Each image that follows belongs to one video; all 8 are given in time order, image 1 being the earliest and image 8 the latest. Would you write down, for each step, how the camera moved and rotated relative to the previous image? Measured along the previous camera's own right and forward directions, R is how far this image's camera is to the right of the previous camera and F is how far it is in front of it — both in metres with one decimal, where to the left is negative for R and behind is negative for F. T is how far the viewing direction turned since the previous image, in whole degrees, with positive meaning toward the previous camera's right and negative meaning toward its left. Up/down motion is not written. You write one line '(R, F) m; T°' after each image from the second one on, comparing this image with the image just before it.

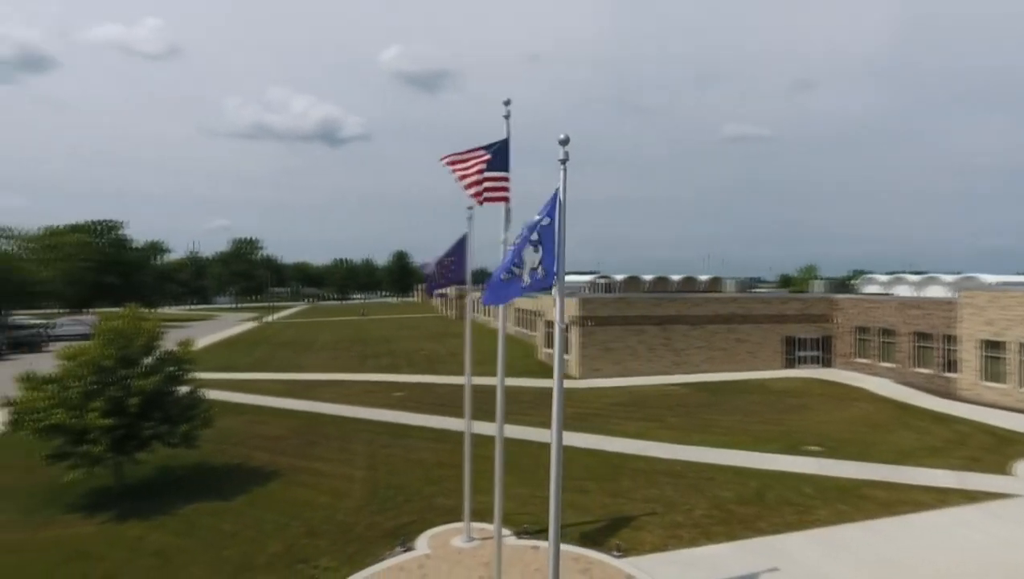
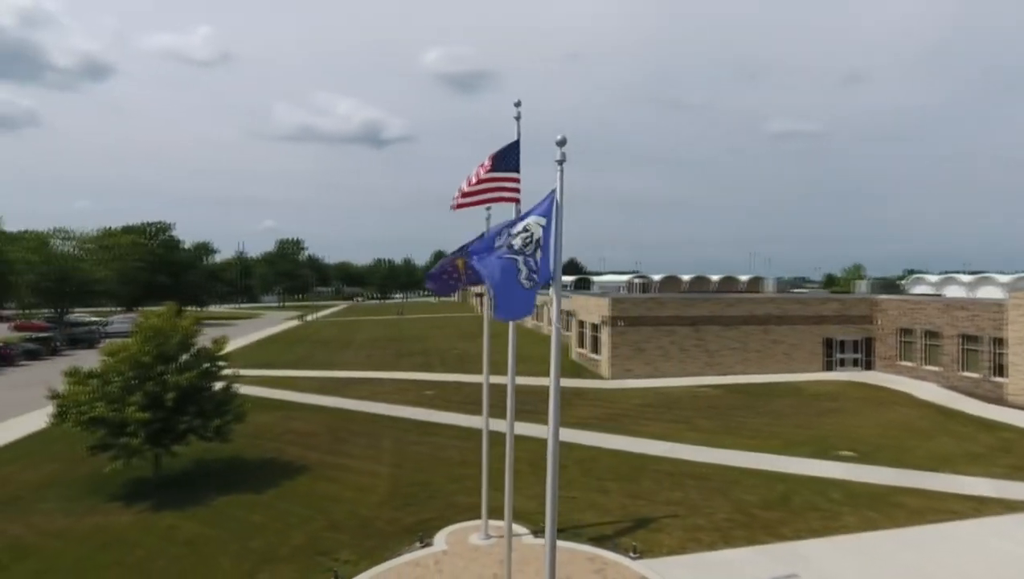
(+0.5, -0.1) m; -4°
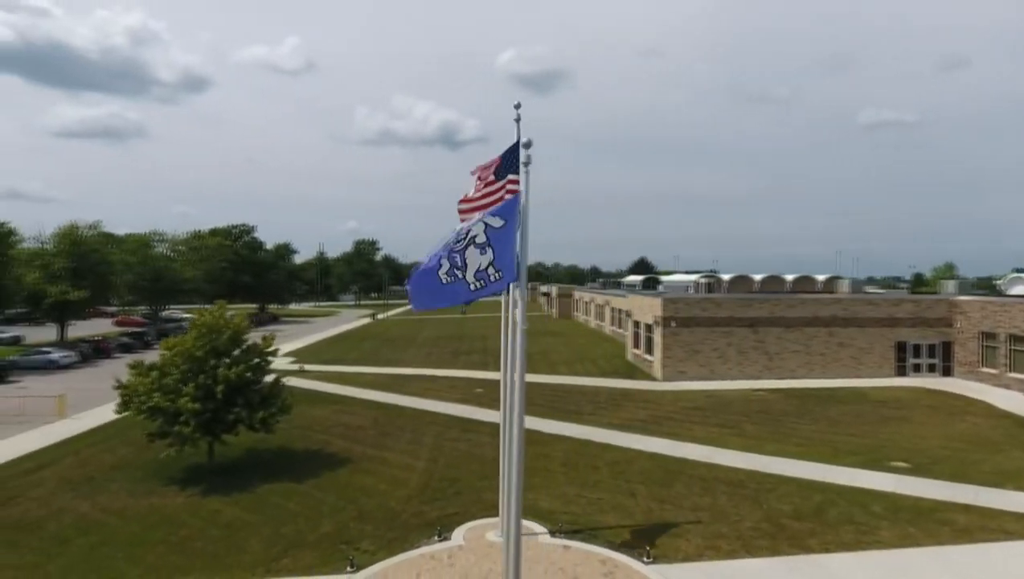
(+1.2, 0.0) m; -7°
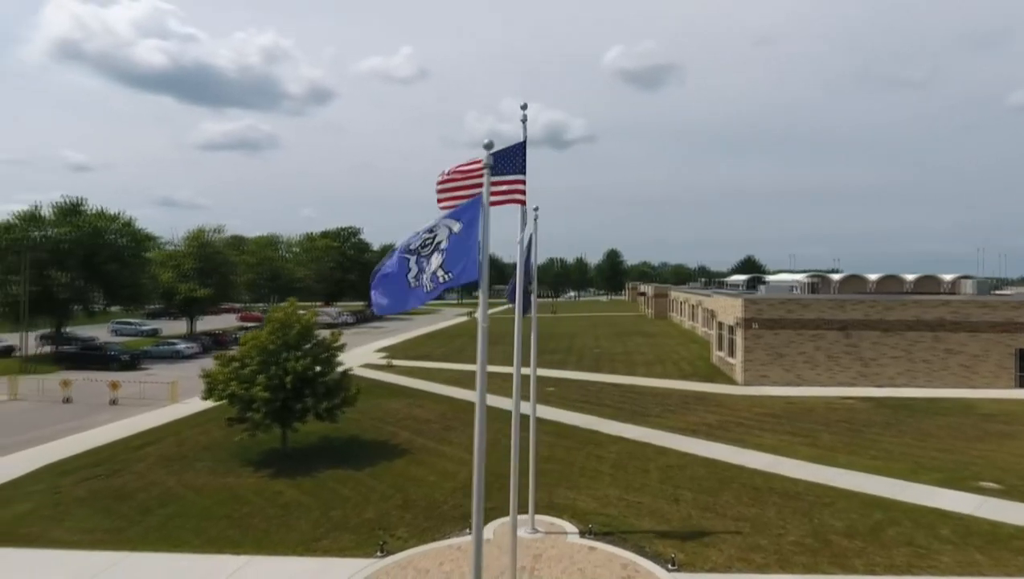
(+1.6, 0.0) m; -10°
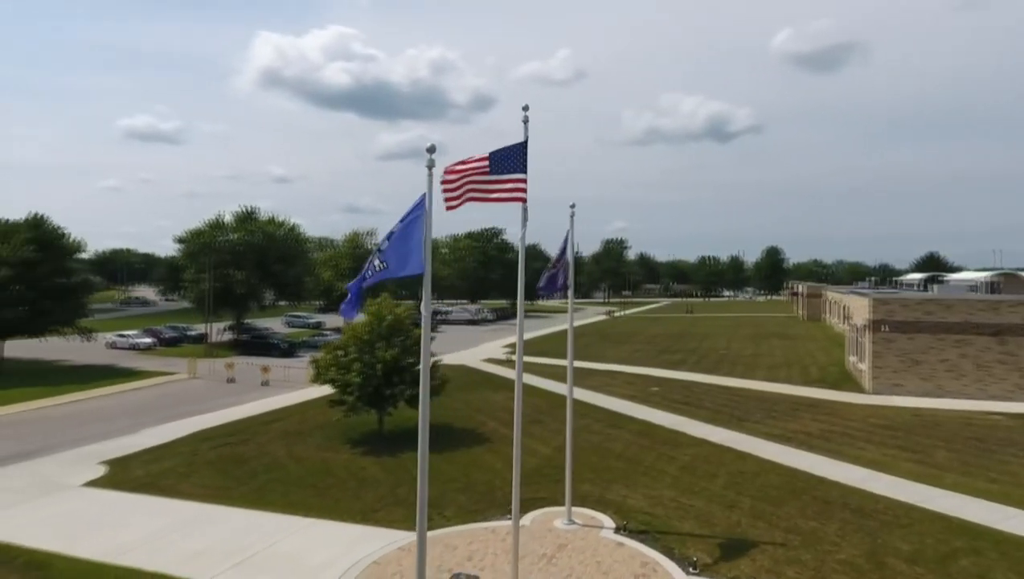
(+2.5, -0.1) m; -14°
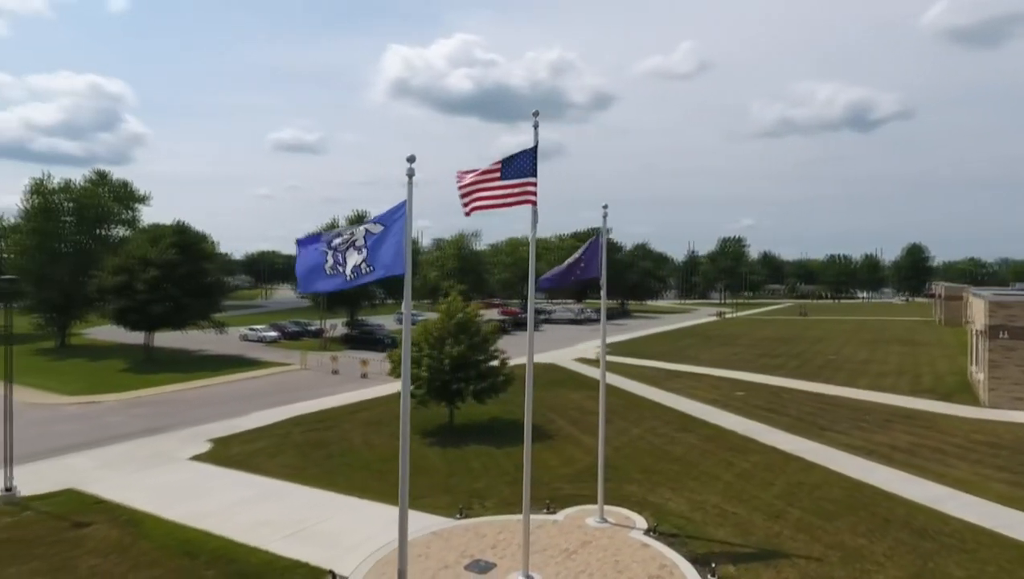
(+1.8, -0.2) m; -11°
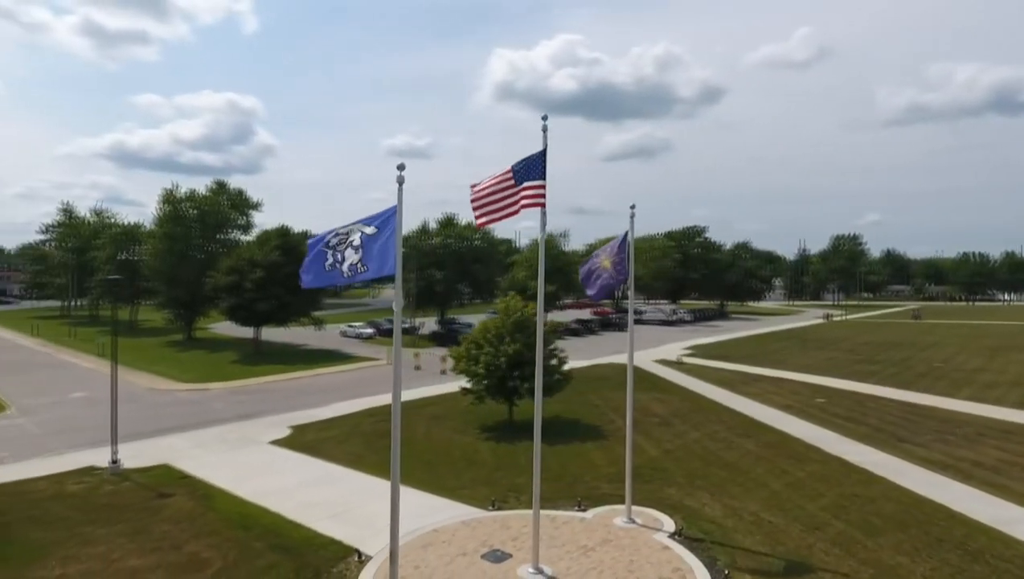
(+1.6, -0.2) m; -10°
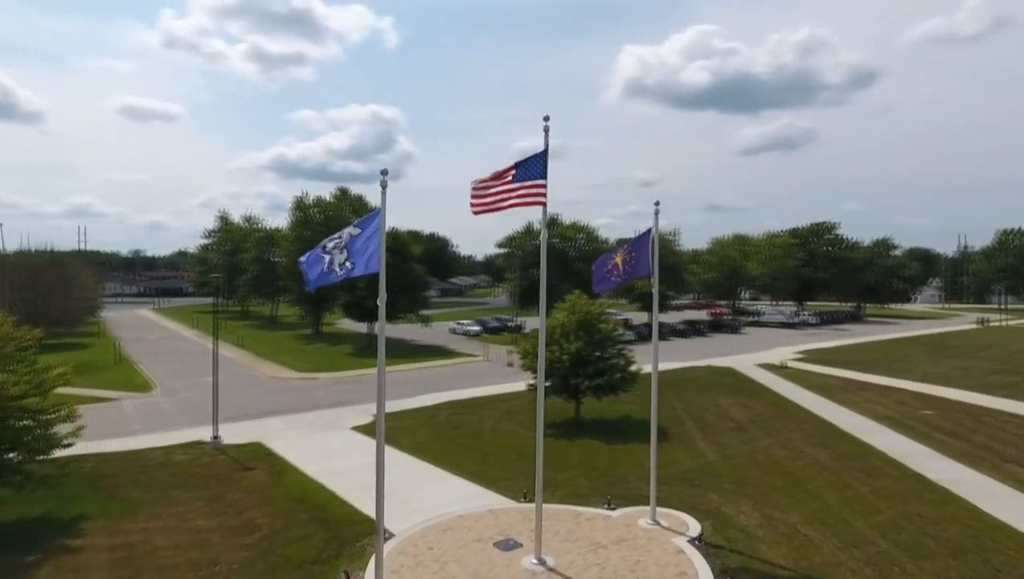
(+2.2, -0.1) m; -12°
